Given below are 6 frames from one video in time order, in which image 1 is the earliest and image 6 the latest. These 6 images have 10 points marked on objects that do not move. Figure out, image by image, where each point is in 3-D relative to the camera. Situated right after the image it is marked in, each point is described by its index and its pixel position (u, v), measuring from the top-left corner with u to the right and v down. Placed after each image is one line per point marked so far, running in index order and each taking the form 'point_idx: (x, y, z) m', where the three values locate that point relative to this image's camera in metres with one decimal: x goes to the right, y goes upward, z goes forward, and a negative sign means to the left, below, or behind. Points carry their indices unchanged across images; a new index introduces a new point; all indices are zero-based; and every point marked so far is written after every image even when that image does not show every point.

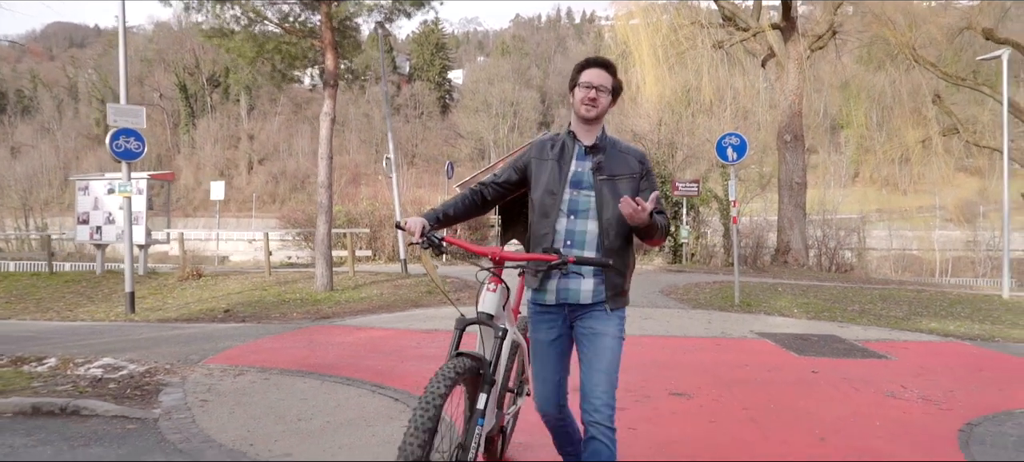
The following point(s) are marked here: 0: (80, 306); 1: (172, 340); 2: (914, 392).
0: (-6.9, -1.2, +11.2) m
1: (-3.5, -1.1, +7.4) m
2: (+3.0, -1.2, +5.3) m
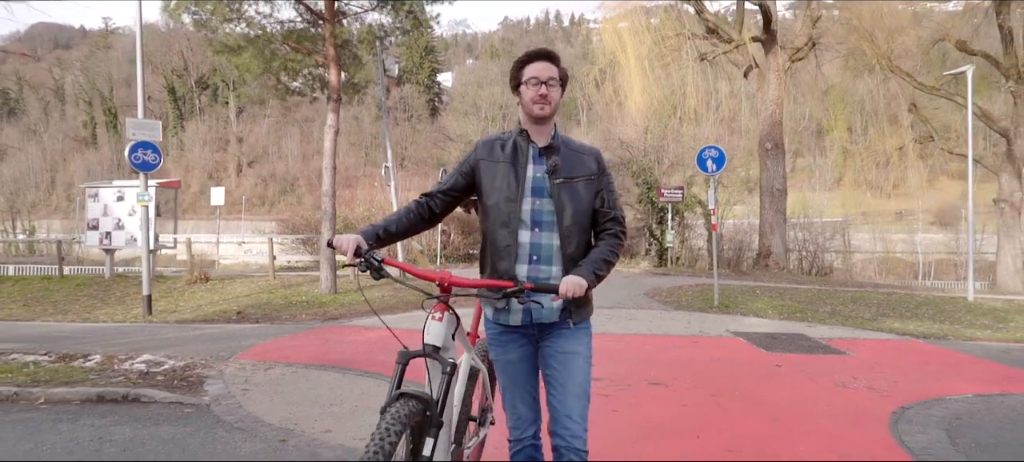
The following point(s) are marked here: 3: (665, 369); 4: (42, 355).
0: (-7.0, -1.3, +11.8) m
1: (-3.5, -1.2, +8.0) m
2: (+3.0, -1.3, +6.1) m
3: (+1.4, -1.2, +6.4) m
4: (-4.5, -1.2, +6.8) m
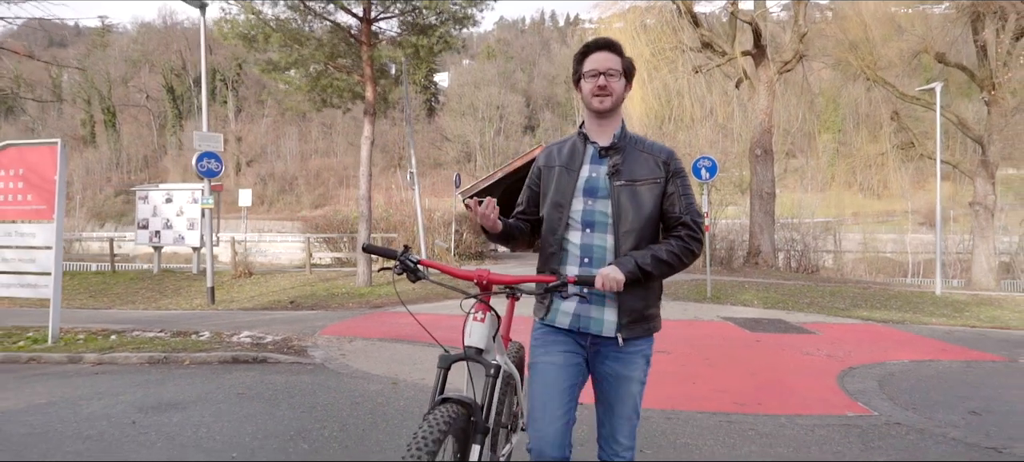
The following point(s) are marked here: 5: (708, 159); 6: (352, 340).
0: (-6.6, -1.3, +13.3) m
1: (-3.2, -1.2, +9.6) m
2: (+3.4, -1.3, +7.7) m
3: (+1.8, -1.3, +8.0) m
4: (-4.2, -1.2, +8.3) m
5: (+3.7, +1.4, +13.4) m
6: (-1.7, -1.2, +7.6) m
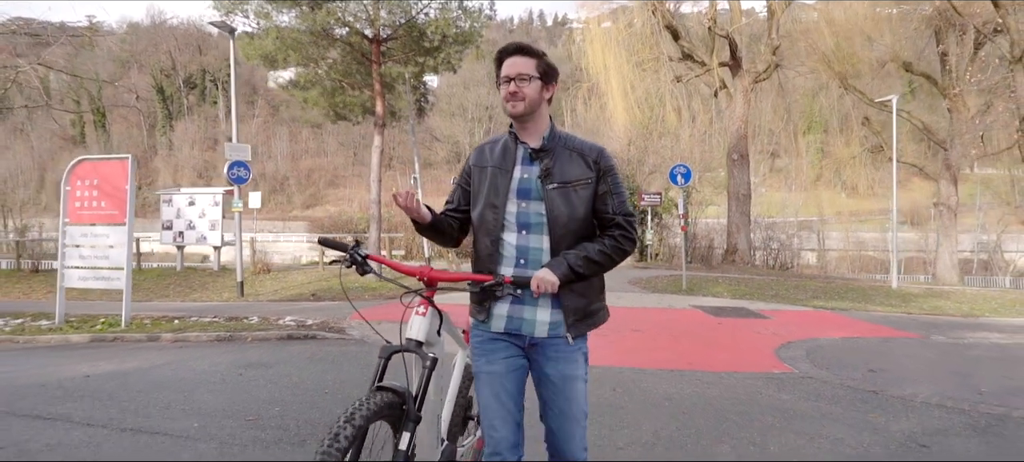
0: (-6.7, -1.3, +14.8) m
1: (-3.2, -1.2, +11.1) m
2: (+3.4, -1.3, +9.3) m
3: (+1.8, -1.3, +9.6) m
4: (-4.2, -1.2, +9.8) m
5: (+3.7, +1.4, +15.0) m
6: (-1.7, -1.2, +9.2) m
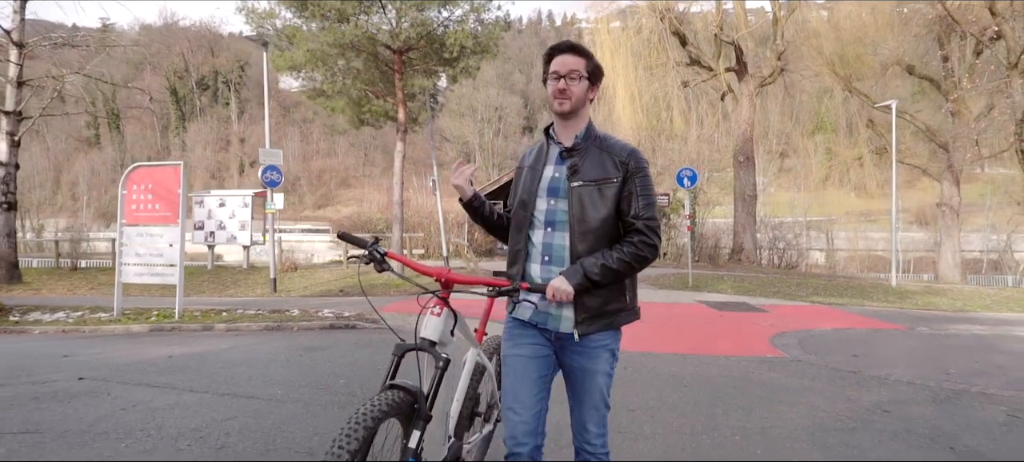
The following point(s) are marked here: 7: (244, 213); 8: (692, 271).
0: (-6.4, -1.3, +15.7) m
1: (-2.9, -1.2, +12.0) m
2: (+3.7, -1.3, +10.1) m
3: (+2.1, -1.3, +10.4) m
4: (-3.9, -1.2, +10.7) m
5: (+4.0, +1.4, +15.9) m
6: (-1.4, -1.2, +10.0) m
7: (-7.1, +0.5, +18.6) m
8: (+4.5, -1.0, +17.5) m
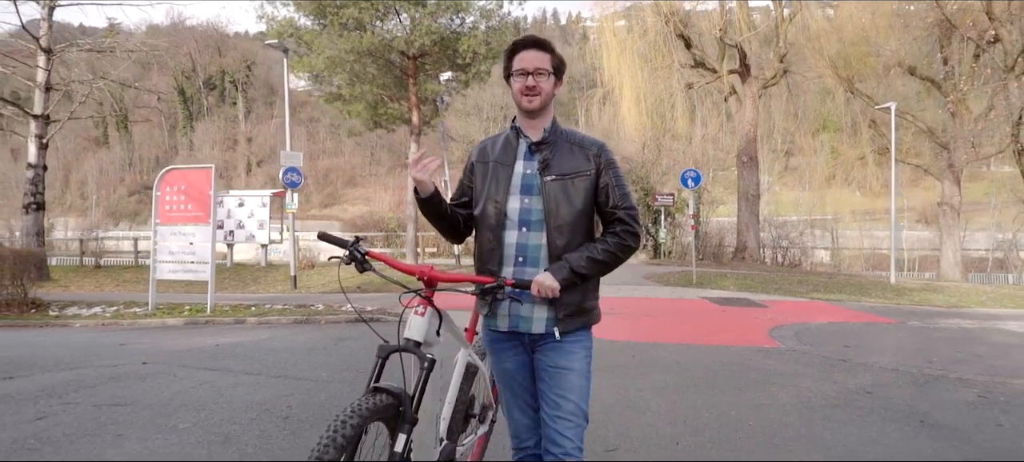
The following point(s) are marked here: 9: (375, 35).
0: (-6.1, -1.3, +16.4) m
1: (-2.7, -1.2, +12.6) m
2: (+3.9, -1.3, +10.7) m
3: (+2.3, -1.2, +11.0) m
4: (-3.7, -1.2, +11.3) m
5: (+4.2, +1.4, +16.4) m
6: (-1.3, -1.2, +10.6) m
7: (-6.8, +0.5, +19.2) m
8: (+4.7, -1.0, +18.0) m
9: (-3.2, +4.5, +16.2) m
